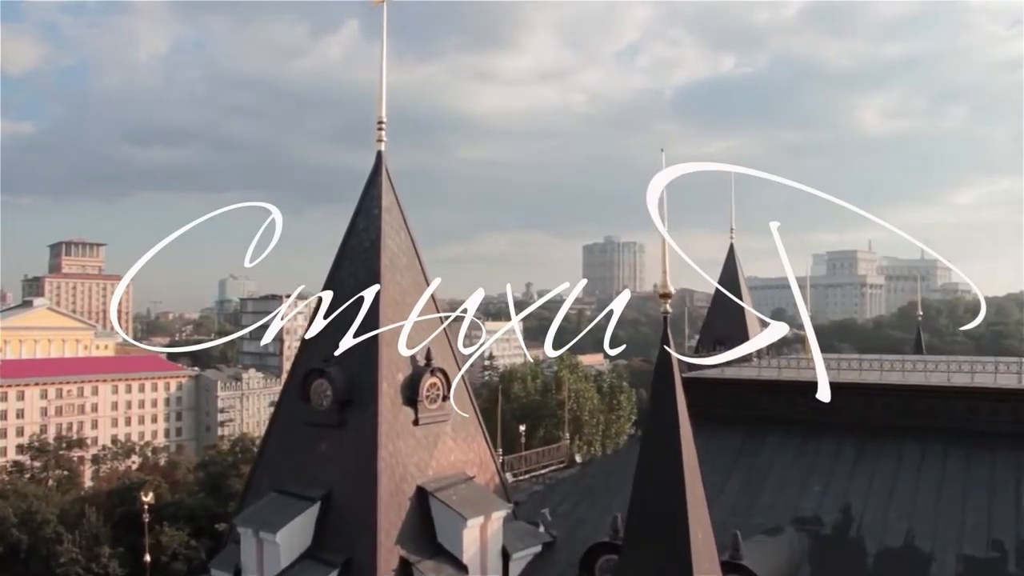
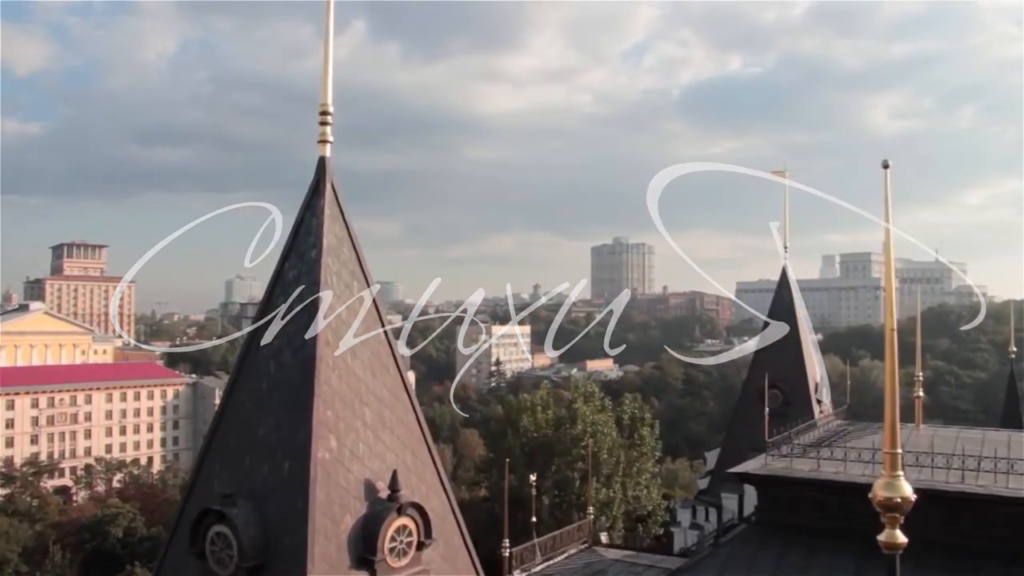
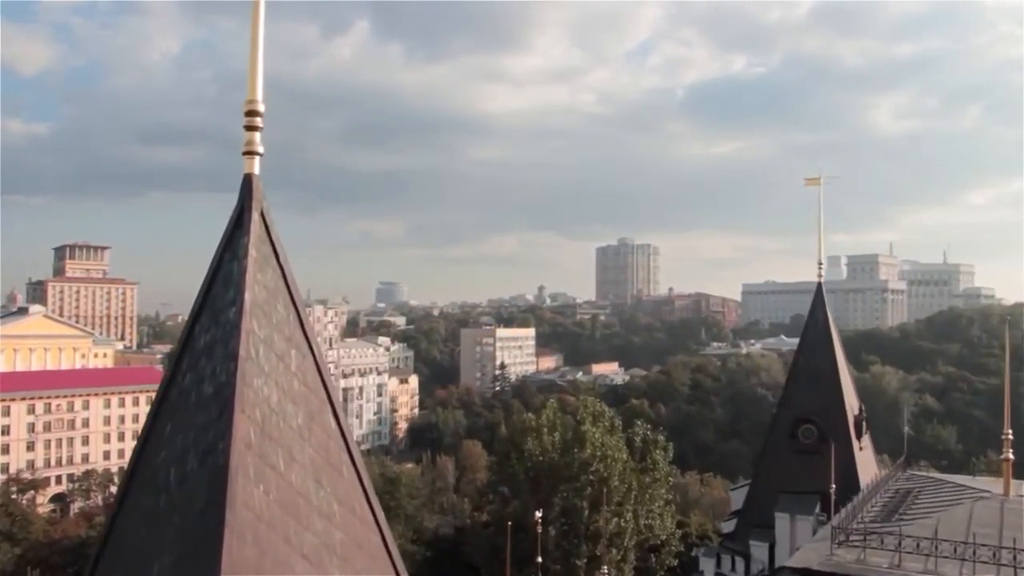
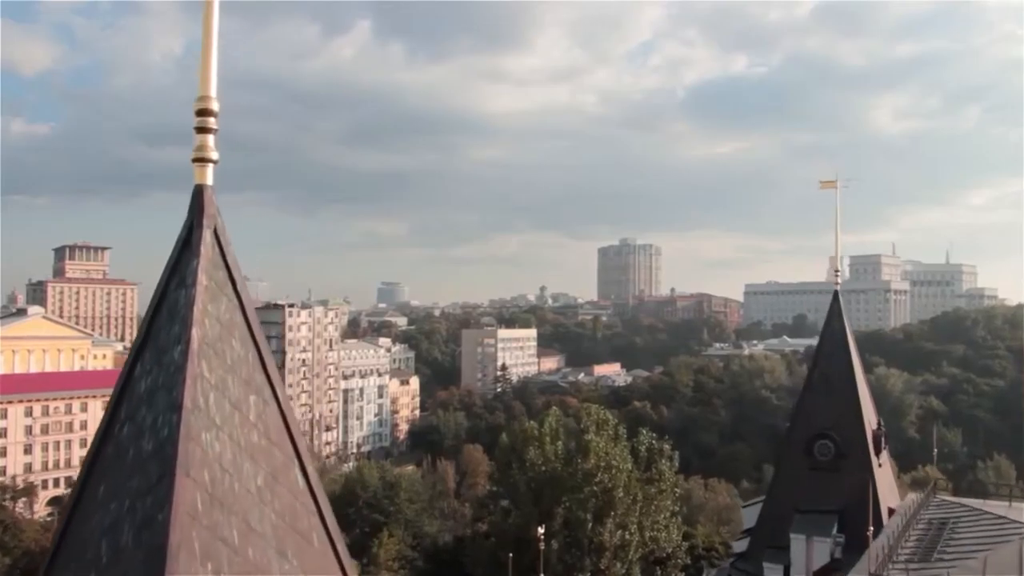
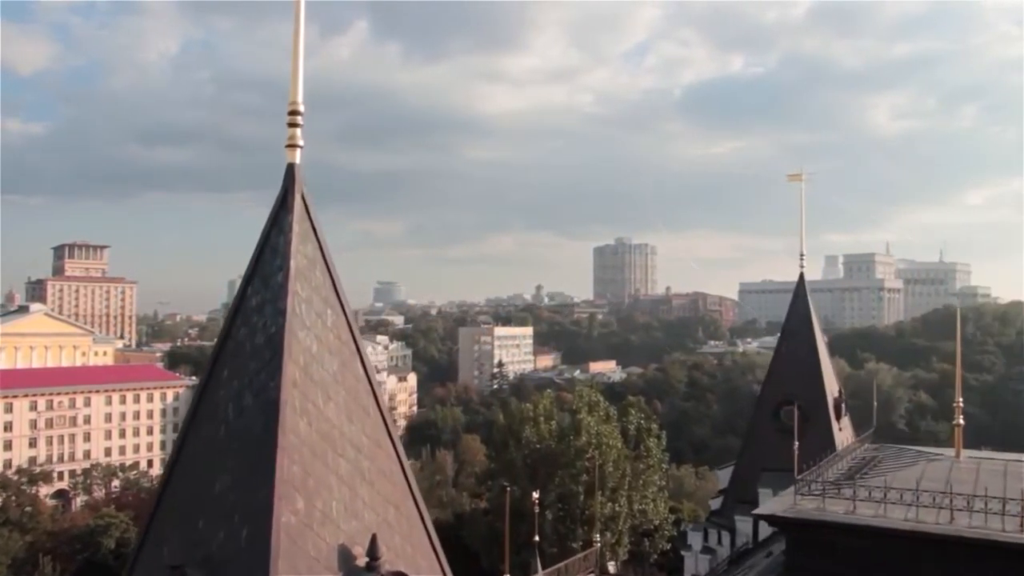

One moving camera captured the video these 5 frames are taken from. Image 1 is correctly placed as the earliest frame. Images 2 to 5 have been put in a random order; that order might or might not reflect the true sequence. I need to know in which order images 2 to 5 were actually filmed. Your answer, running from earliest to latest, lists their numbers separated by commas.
2, 5, 3, 4
